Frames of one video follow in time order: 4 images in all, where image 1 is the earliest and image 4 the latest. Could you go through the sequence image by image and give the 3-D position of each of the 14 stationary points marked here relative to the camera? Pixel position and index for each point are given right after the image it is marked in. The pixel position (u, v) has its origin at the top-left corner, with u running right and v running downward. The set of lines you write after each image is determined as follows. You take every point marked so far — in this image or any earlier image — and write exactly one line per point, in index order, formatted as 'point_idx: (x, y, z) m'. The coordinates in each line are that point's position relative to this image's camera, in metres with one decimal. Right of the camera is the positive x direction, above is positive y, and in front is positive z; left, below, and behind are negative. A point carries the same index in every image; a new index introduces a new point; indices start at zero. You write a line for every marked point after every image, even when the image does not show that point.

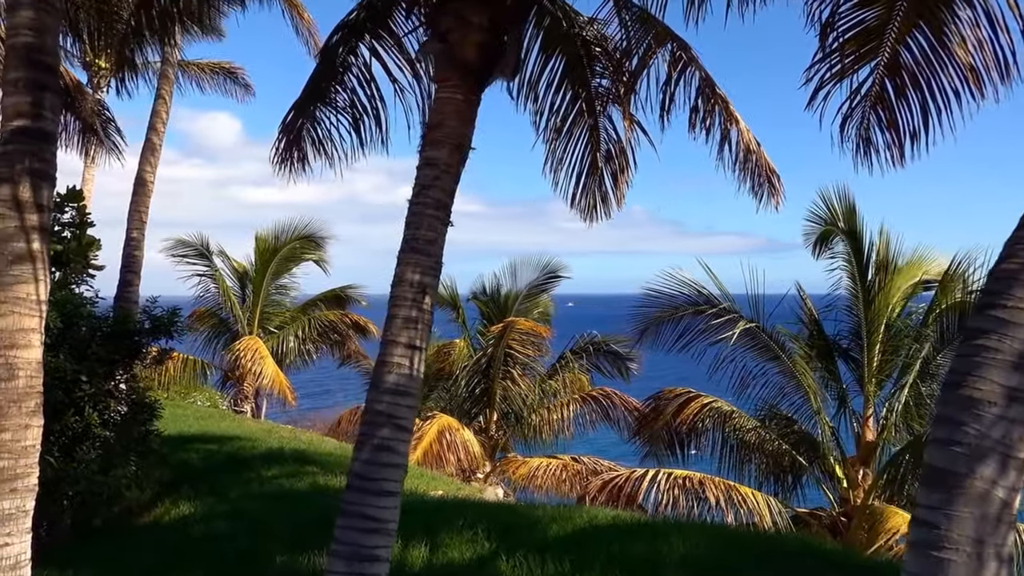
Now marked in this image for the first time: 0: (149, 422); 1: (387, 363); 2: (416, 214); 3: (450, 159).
0: (-3.2, -1.2, +7.7) m
1: (-0.6, -0.4, +4.0) m
2: (-0.5, +0.4, +4.3) m
3: (-0.3, +0.6, +4.4) m
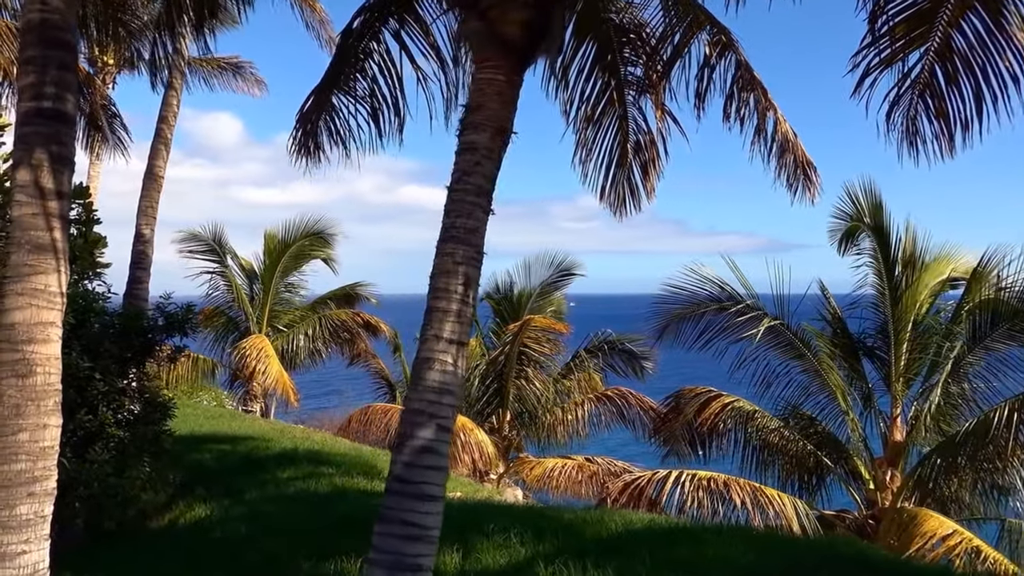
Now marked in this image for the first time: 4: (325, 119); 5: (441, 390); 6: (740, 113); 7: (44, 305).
0: (-3.0, -1.1, +7.5) m
1: (-0.3, -0.3, +3.8) m
2: (-0.3, +0.4, +4.0) m
3: (-0.1, +0.7, +4.1) m
4: (-1.3, +1.3, +7.1) m
5: (-0.3, -0.4, +3.8) m
6: (+1.7, +1.4, +6.8) m
7: (-2.0, -0.1, +3.8) m
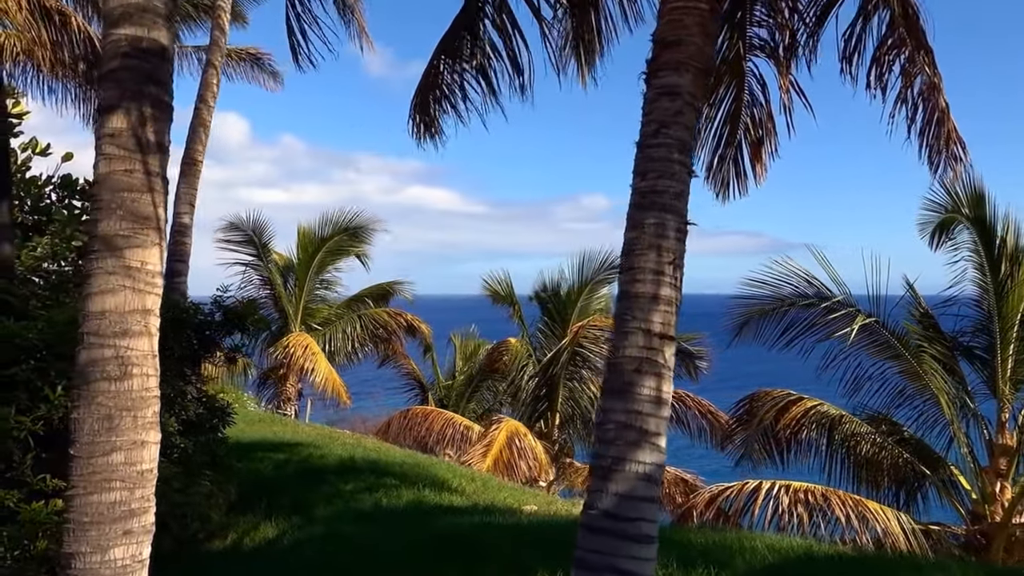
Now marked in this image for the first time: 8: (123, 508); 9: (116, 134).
0: (-2.2, -1.1, +6.6) m
1: (+0.4, -0.3, +3.0) m
2: (+0.5, +0.5, +3.2) m
3: (+0.7, +0.7, +3.3) m
4: (-0.5, +1.4, +6.3) m
5: (+0.5, -0.4, +2.9) m
6: (+2.5, +1.4, +5.9) m
7: (-1.3, 0.0, +3.0) m
8: (-1.3, -0.7, +2.9) m
9: (-1.4, +0.5, +3.0) m
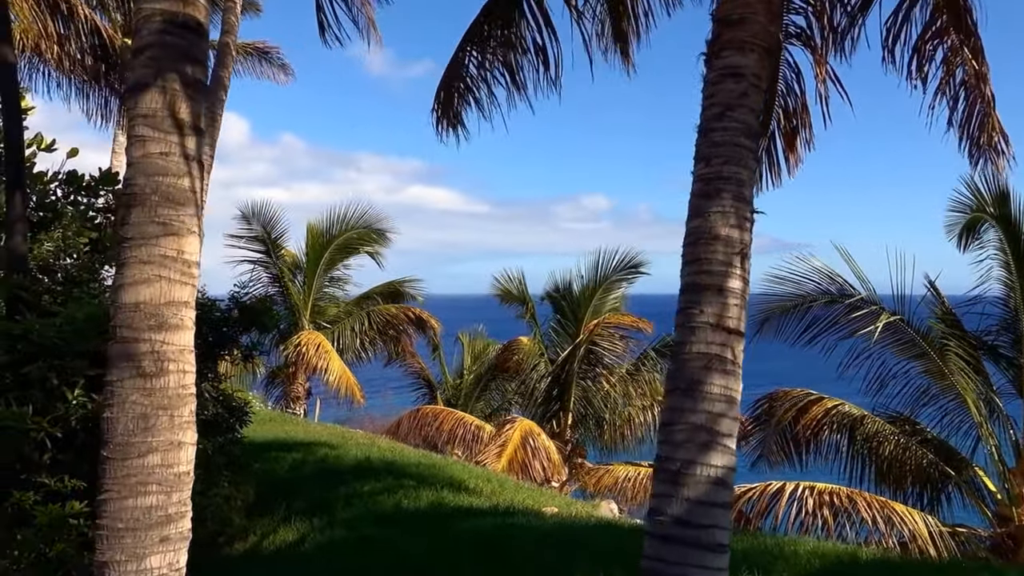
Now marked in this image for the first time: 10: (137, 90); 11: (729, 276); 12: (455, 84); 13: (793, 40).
0: (-2.0, -1.0, +6.5) m
1: (+0.6, -0.2, +2.8) m
2: (+0.7, +0.5, +3.0) m
3: (+0.9, +0.8, +3.1) m
4: (-0.3, +1.4, +6.1) m
5: (+0.7, -0.3, +2.7) m
6: (+2.7, +1.4, +5.7) m
7: (-1.1, 0.0, +2.8) m
8: (-1.1, -0.7, +2.7) m
9: (-1.2, +0.6, +2.8) m
10: (-1.2, +0.6, +2.8) m
11: (+0.7, 0.0, +2.9) m
12: (-0.4, +1.4, +6.2) m
13: (+1.9, +1.7, +6.0) m
